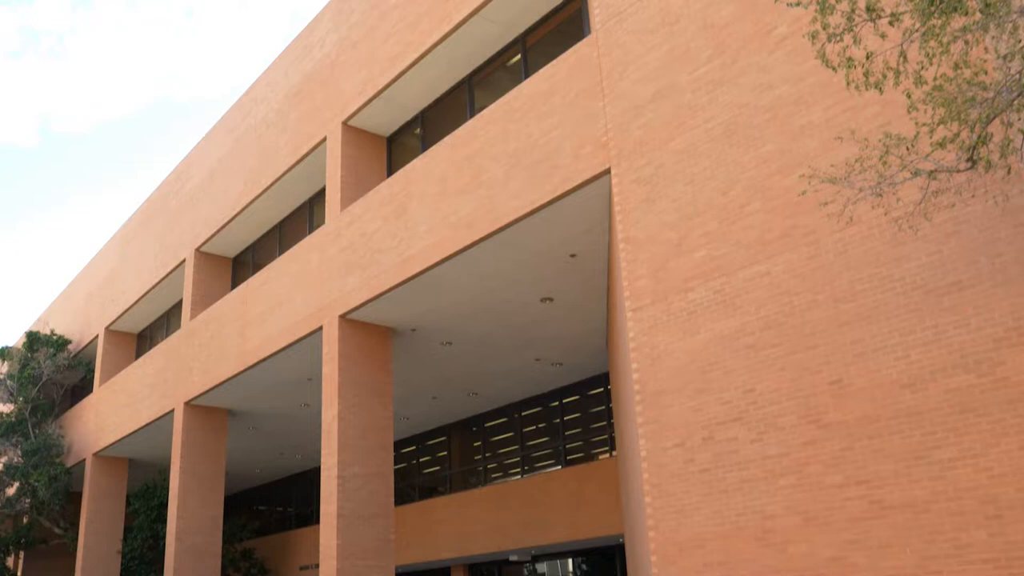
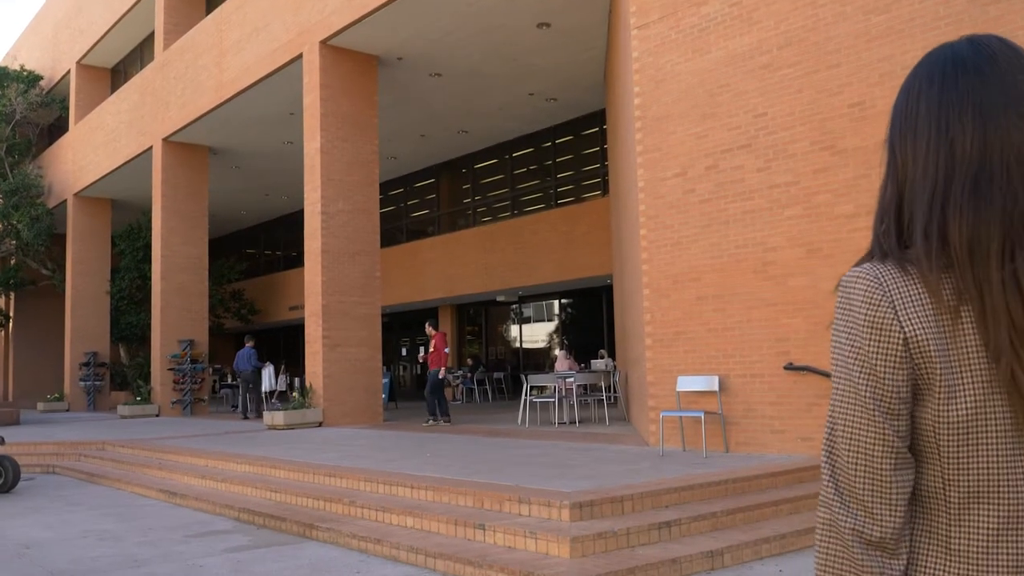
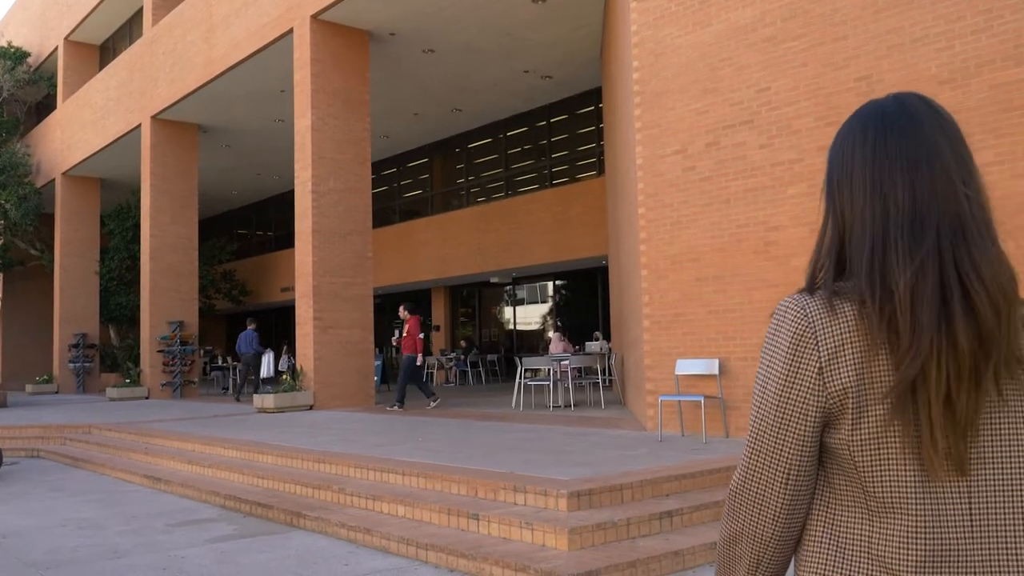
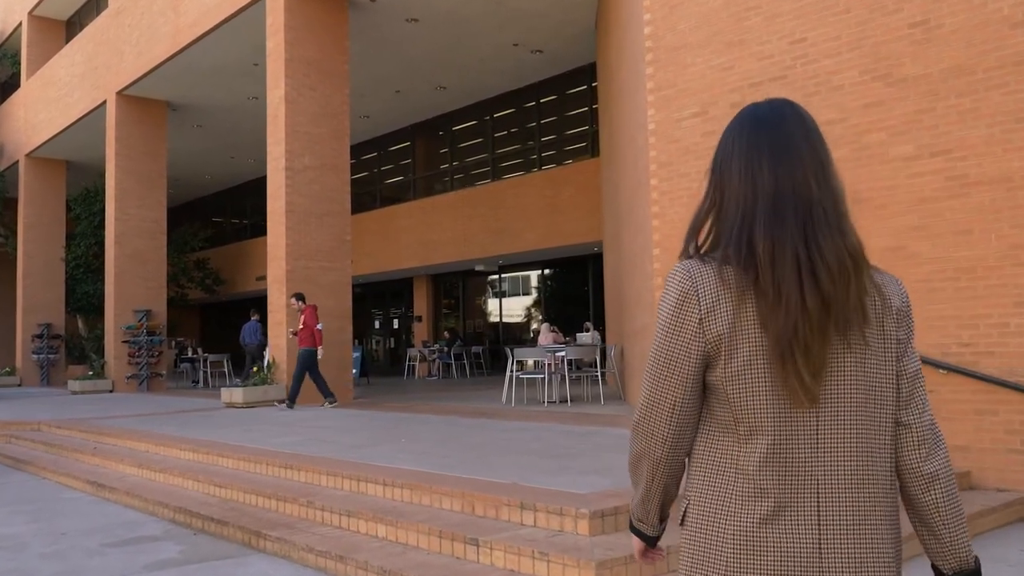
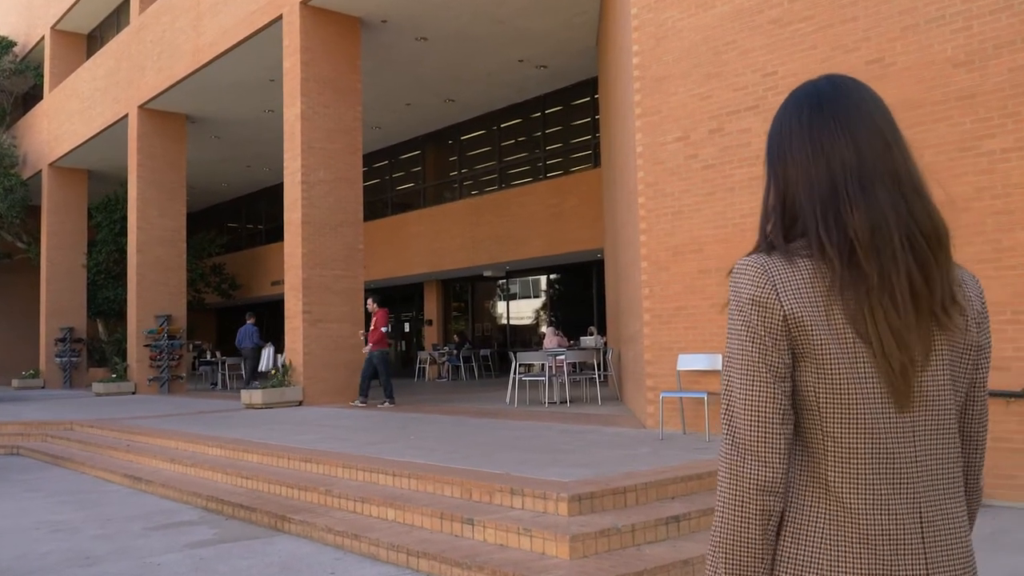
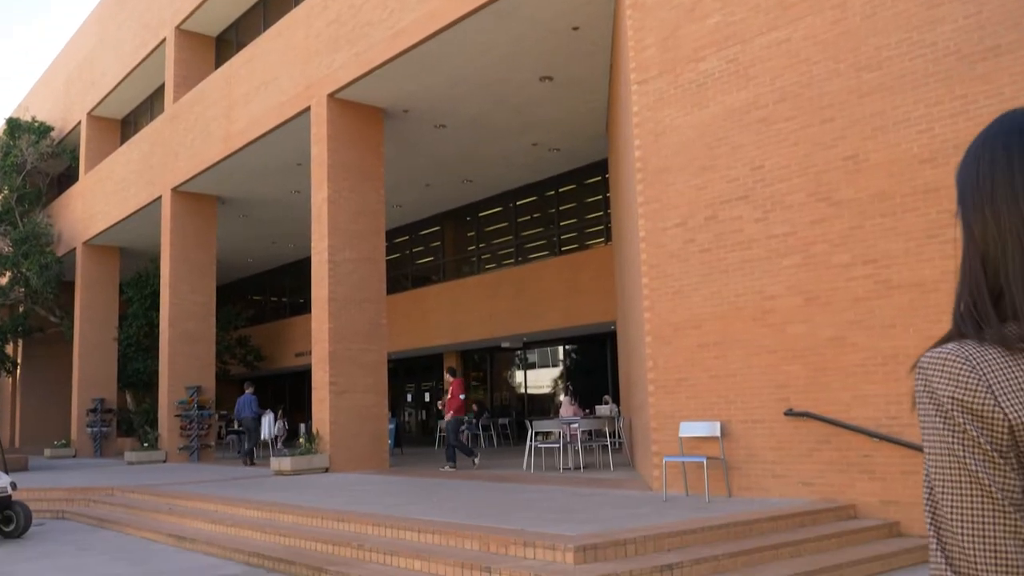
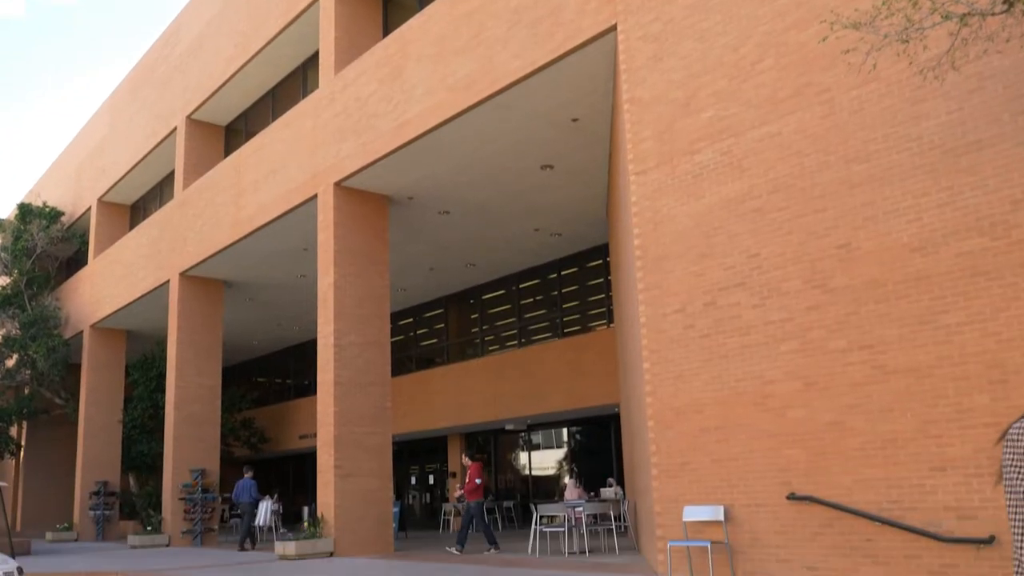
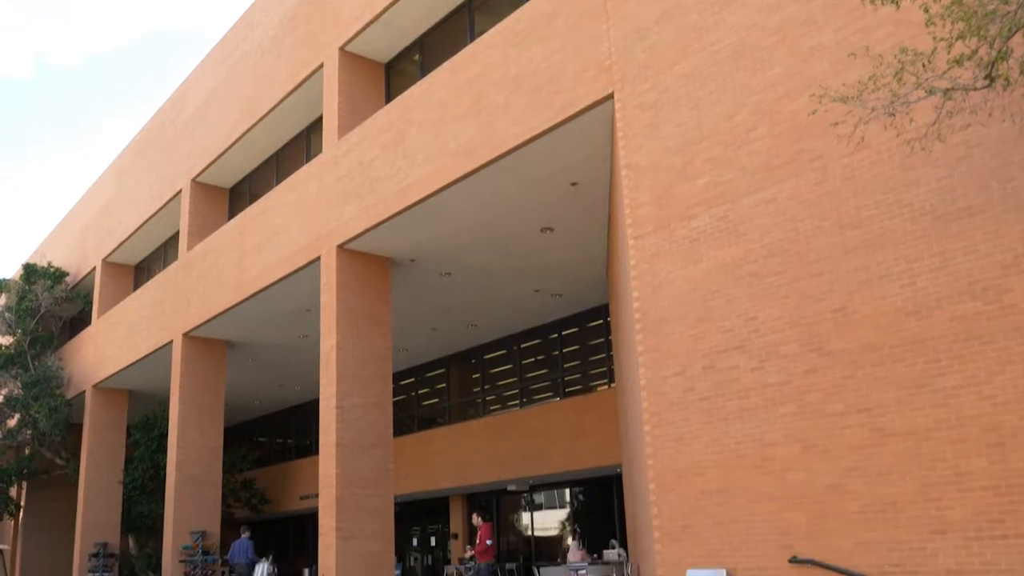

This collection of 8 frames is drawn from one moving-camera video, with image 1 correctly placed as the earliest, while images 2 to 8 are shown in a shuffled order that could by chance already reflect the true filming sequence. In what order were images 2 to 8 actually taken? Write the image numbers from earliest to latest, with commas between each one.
8, 7, 6, 2, 3, 5, 4
